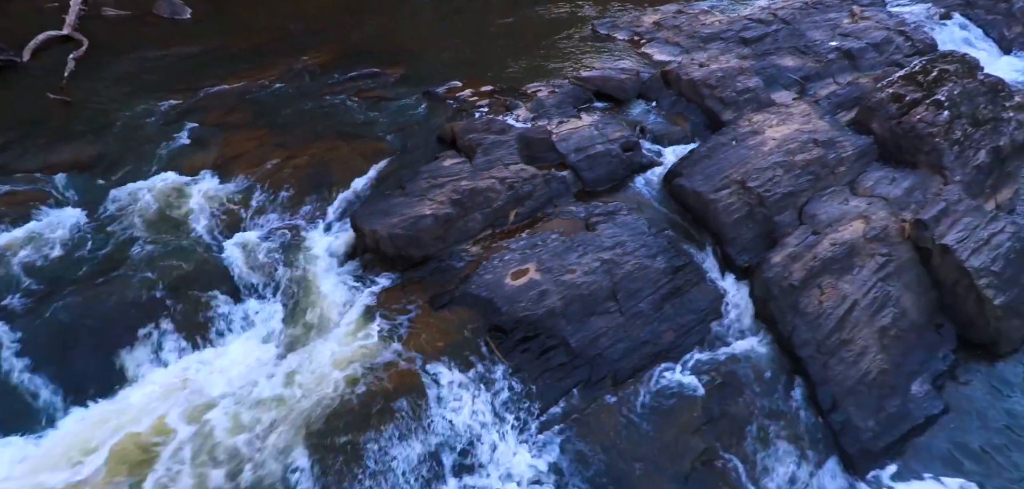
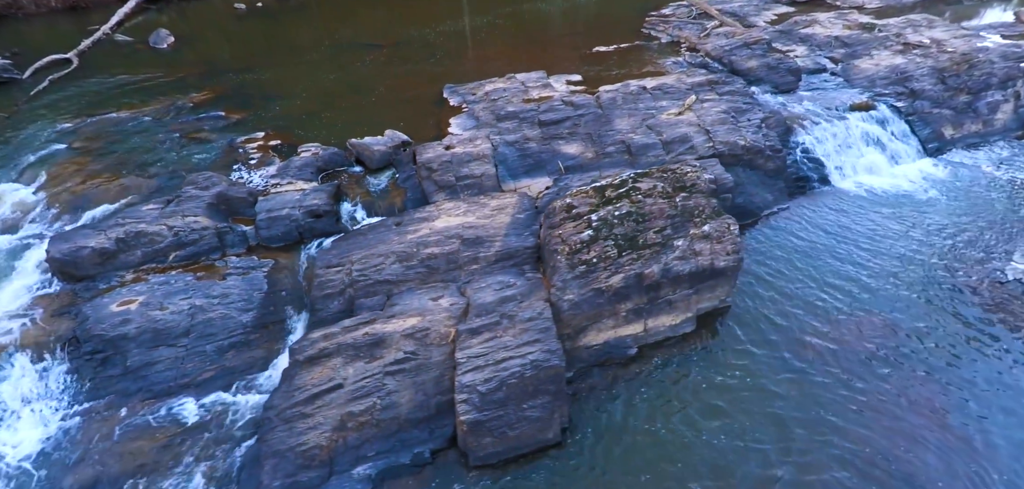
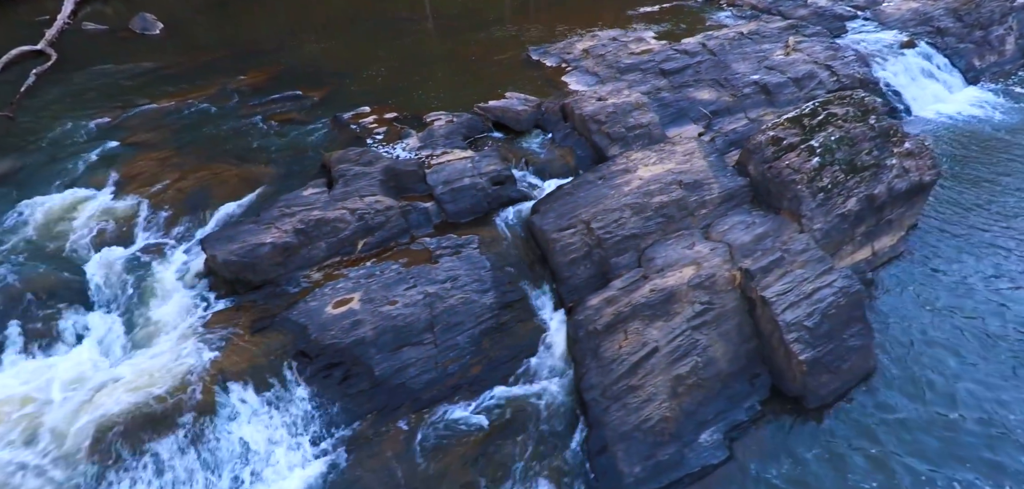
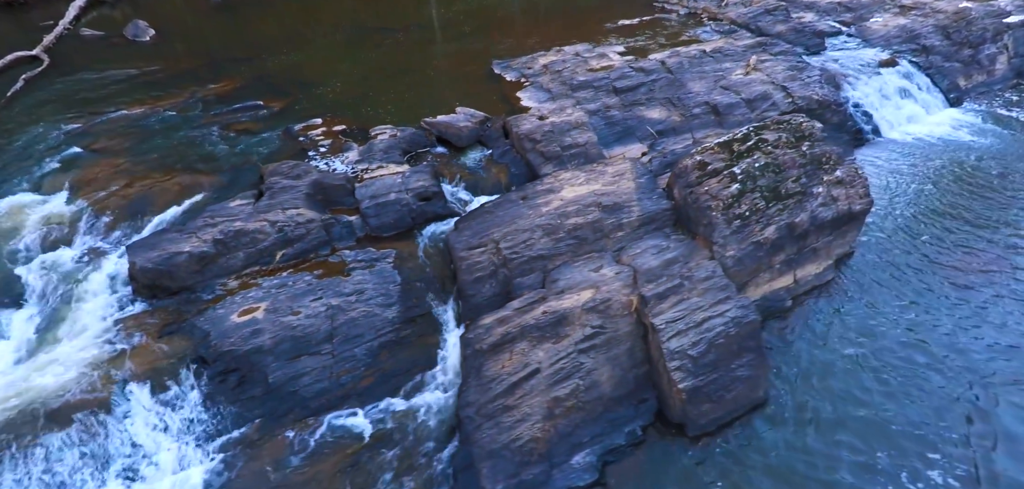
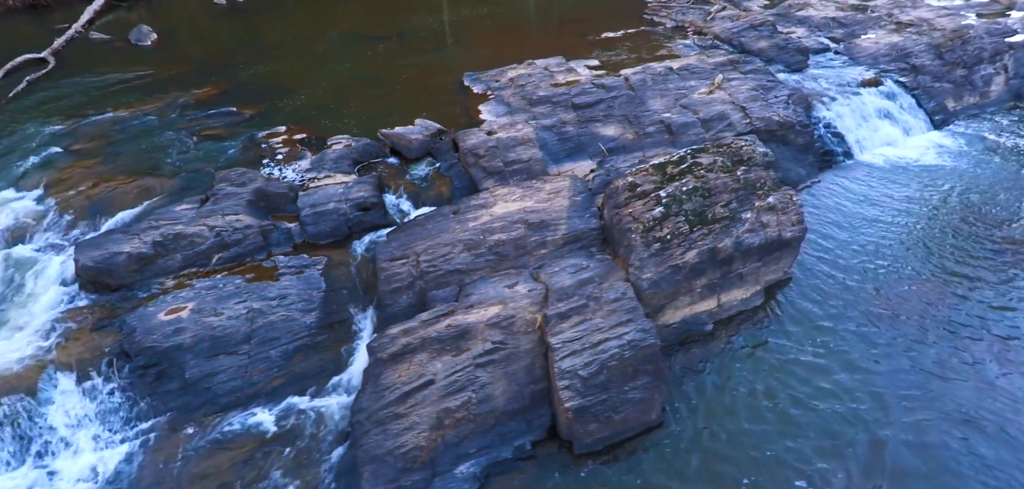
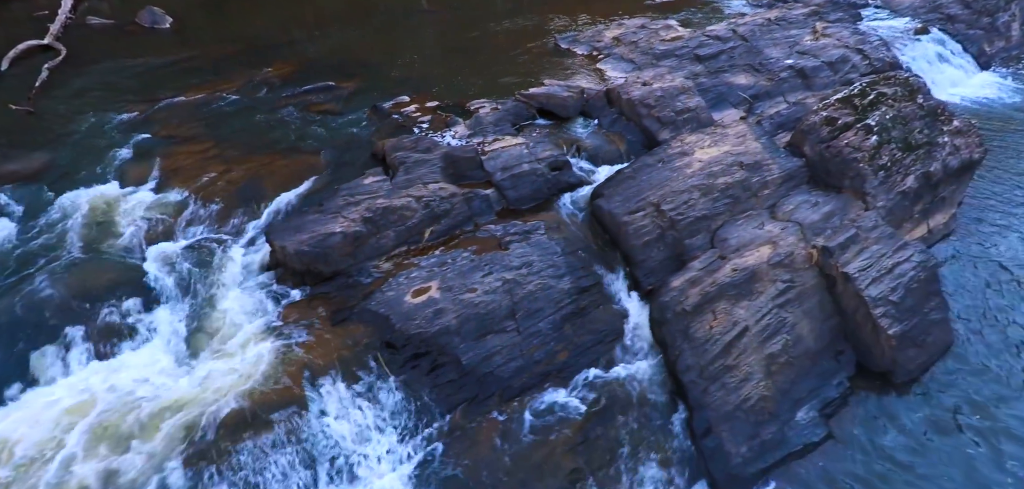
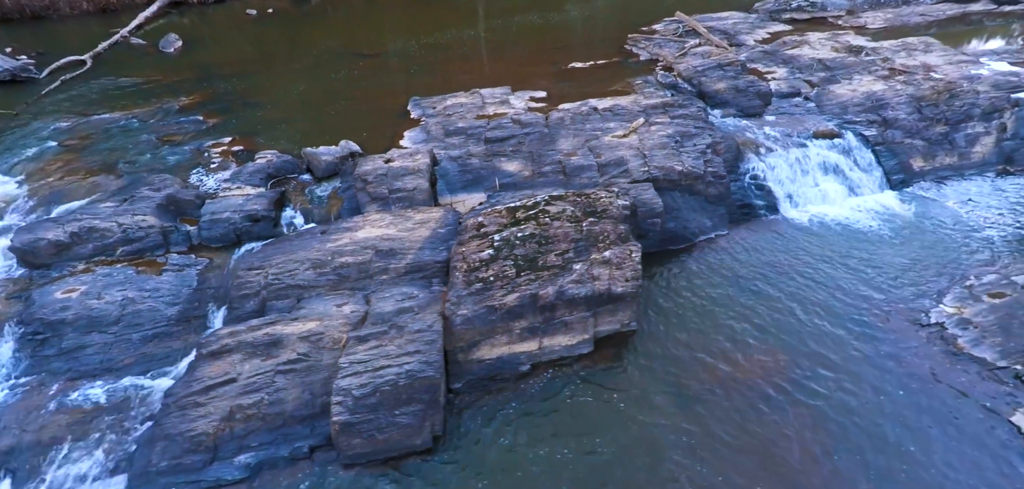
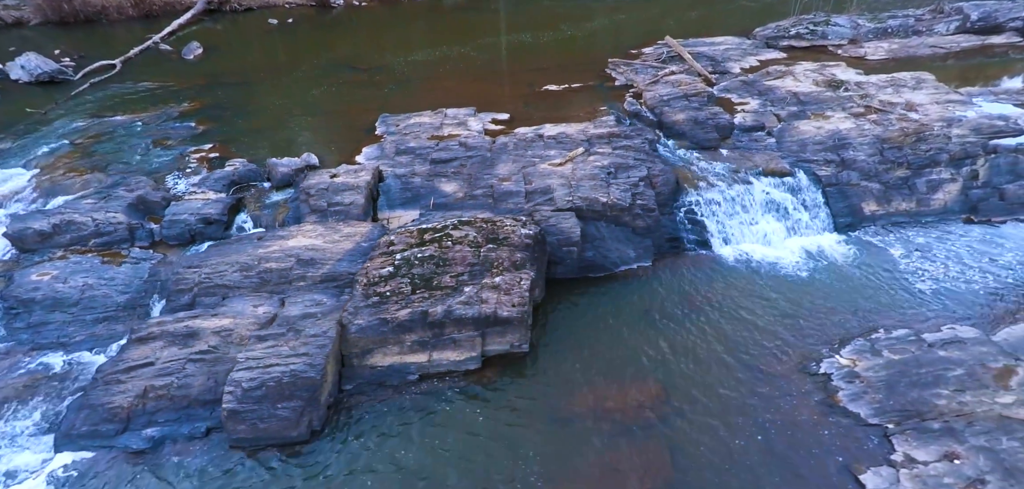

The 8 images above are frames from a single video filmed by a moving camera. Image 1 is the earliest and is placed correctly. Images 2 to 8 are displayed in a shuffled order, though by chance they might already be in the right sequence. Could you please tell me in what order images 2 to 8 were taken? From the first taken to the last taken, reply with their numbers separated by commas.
6, 3, 4, 5, 2, 7, 8
